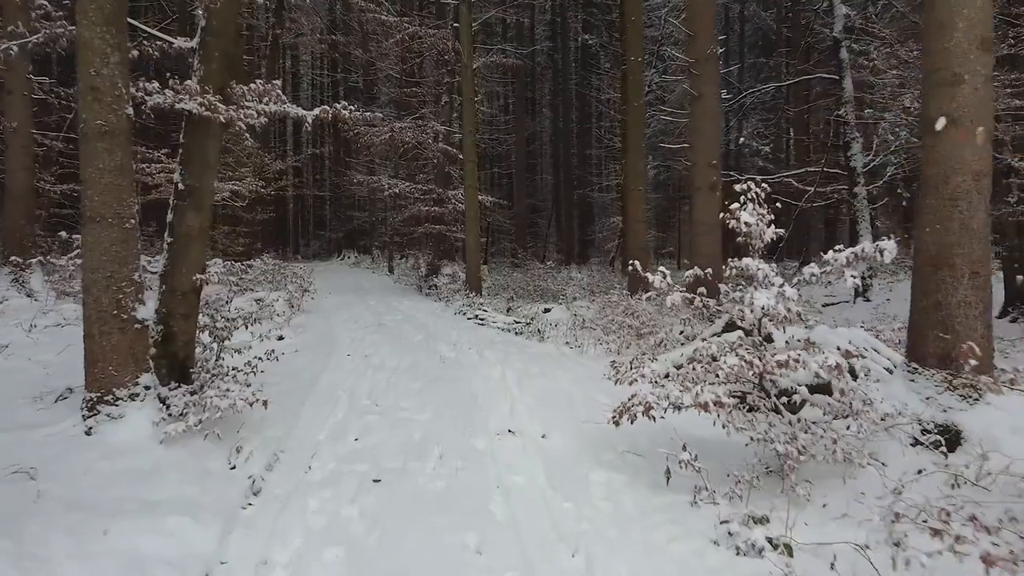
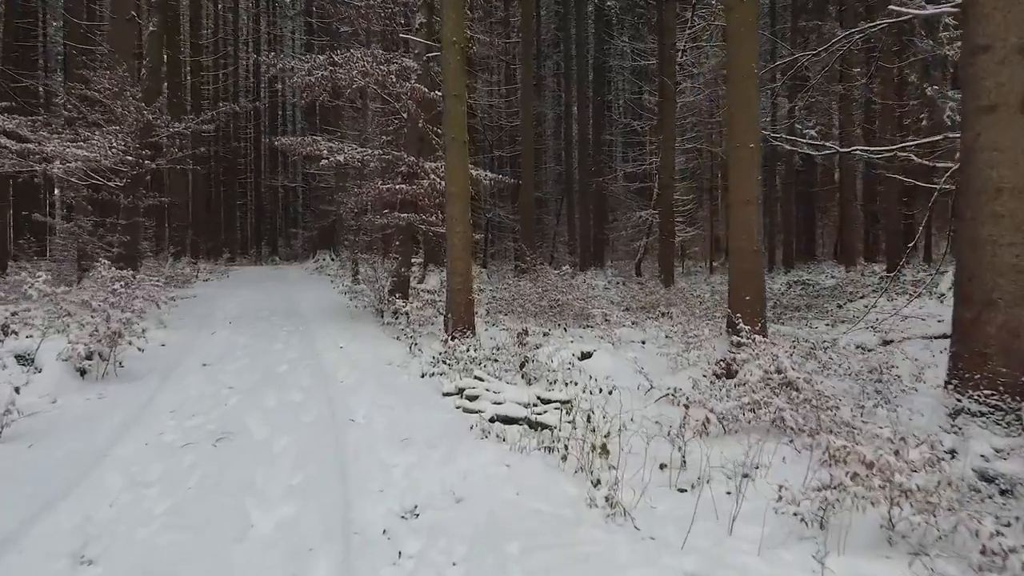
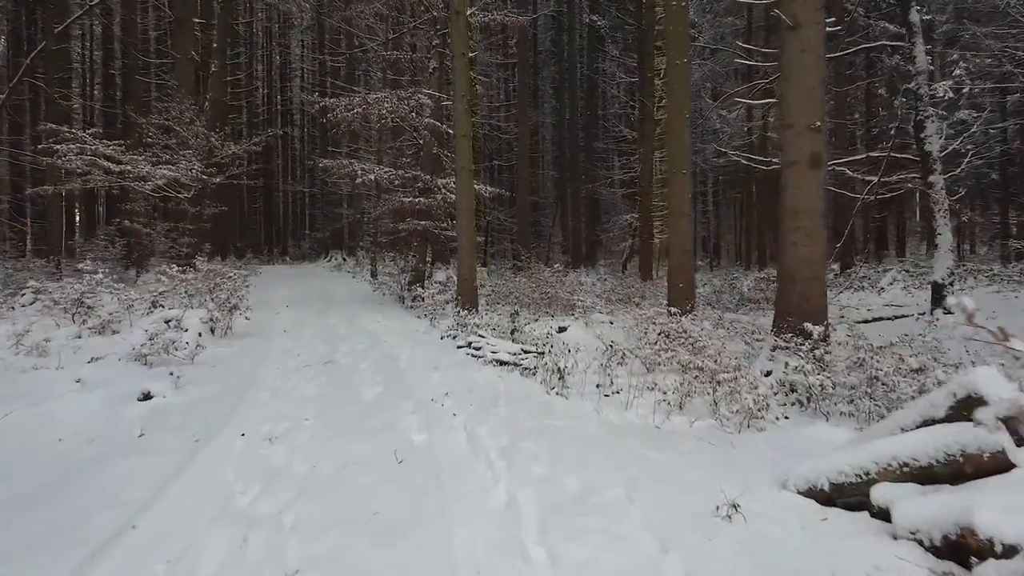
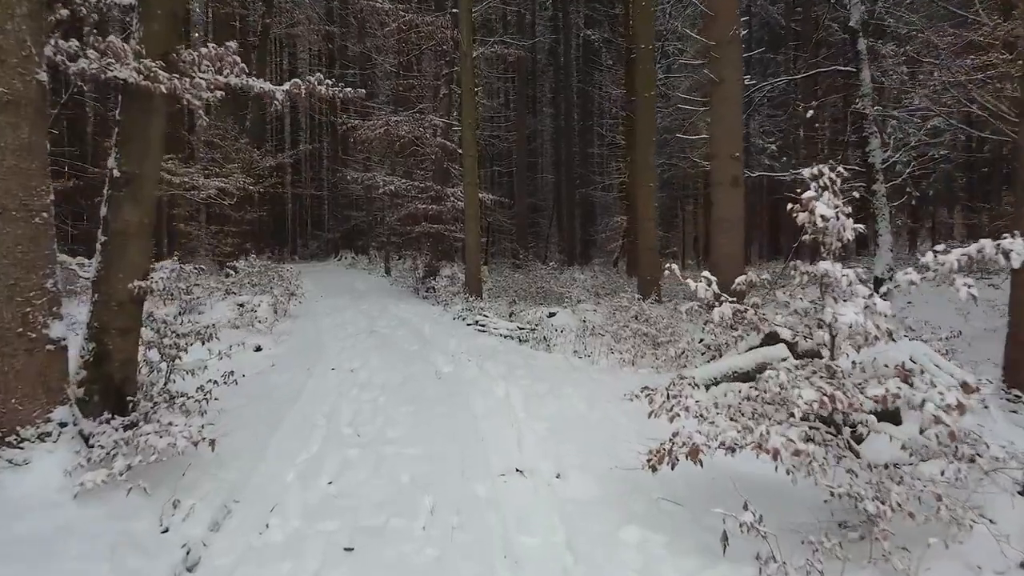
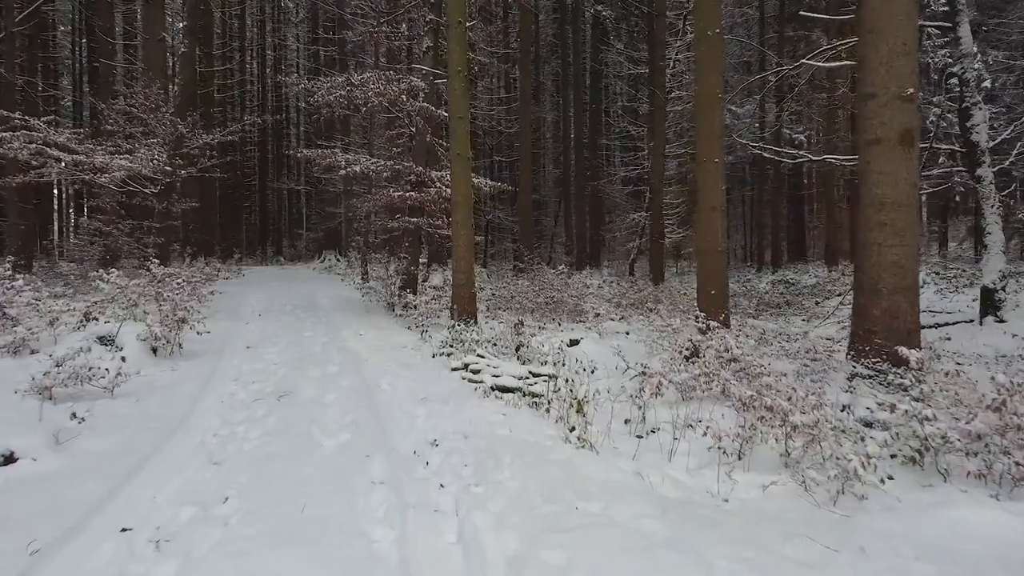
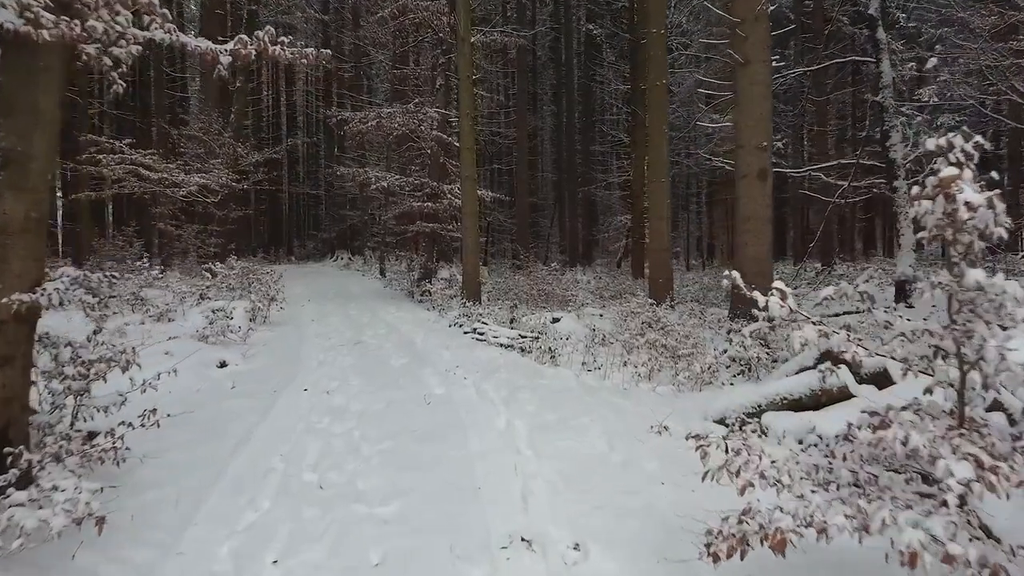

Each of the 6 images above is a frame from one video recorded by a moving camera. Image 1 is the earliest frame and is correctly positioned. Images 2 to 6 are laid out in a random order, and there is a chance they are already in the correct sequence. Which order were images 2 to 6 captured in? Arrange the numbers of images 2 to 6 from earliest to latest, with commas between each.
4, 6, 3, 5, 2
